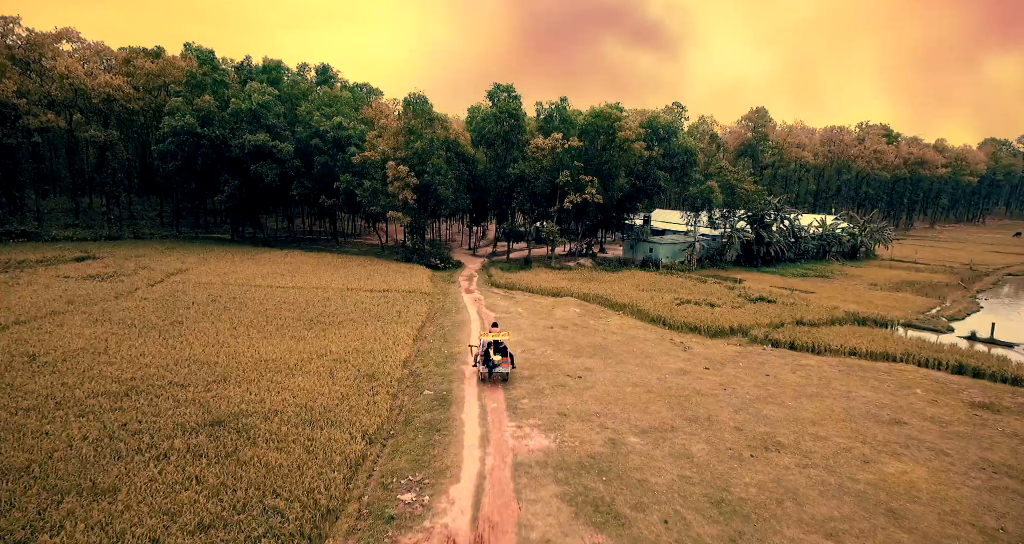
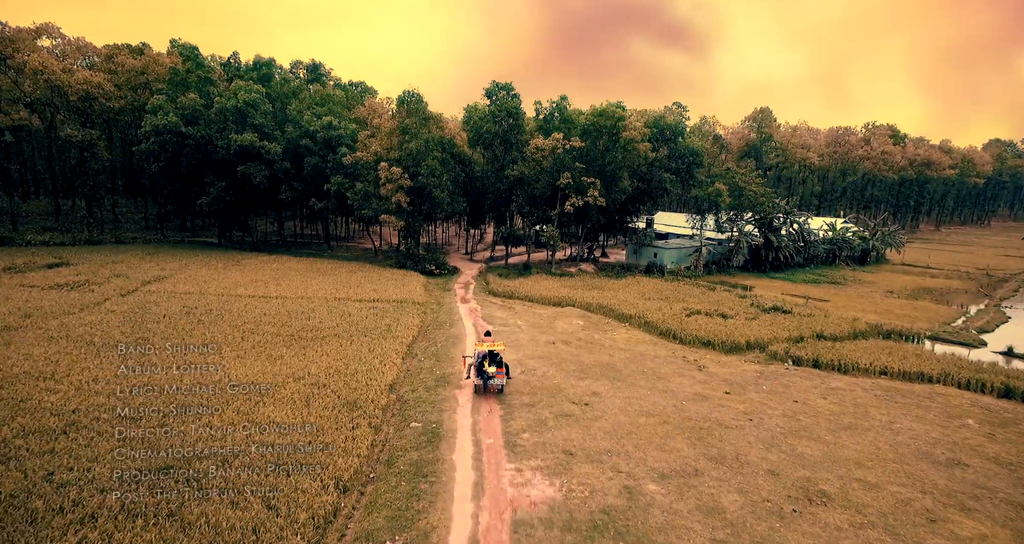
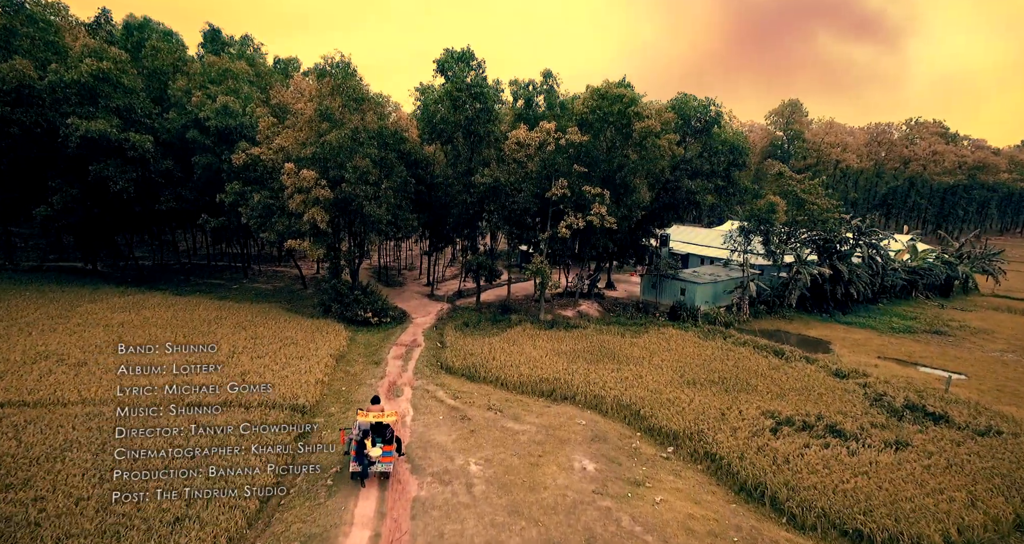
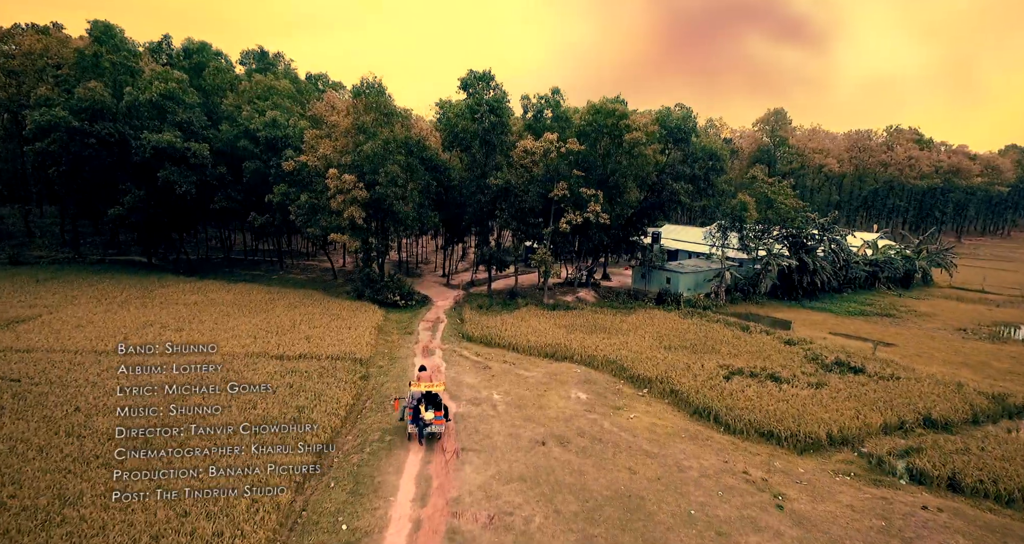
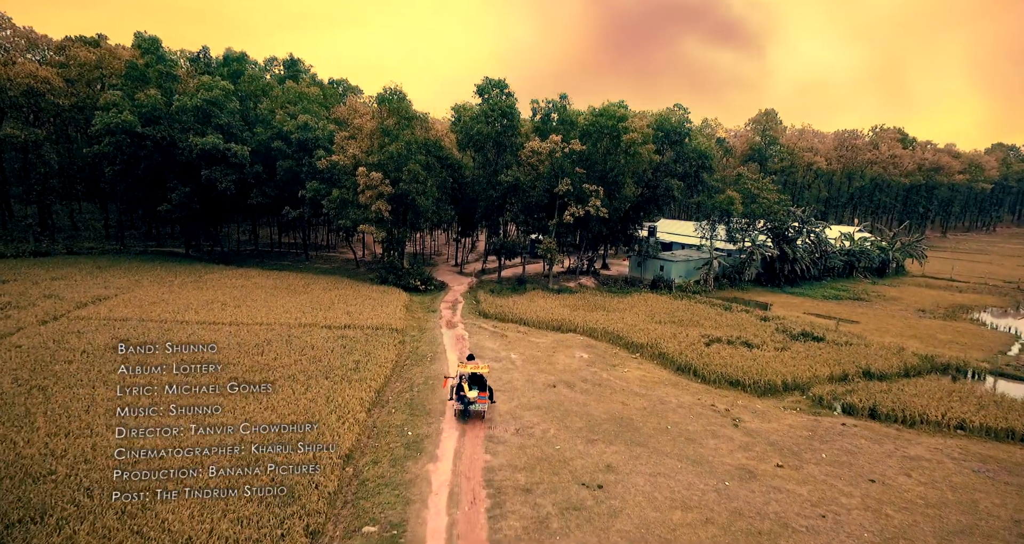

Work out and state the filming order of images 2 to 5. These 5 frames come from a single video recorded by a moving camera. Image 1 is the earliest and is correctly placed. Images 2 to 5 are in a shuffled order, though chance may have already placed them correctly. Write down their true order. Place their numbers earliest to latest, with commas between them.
2, 5, 4, 3
